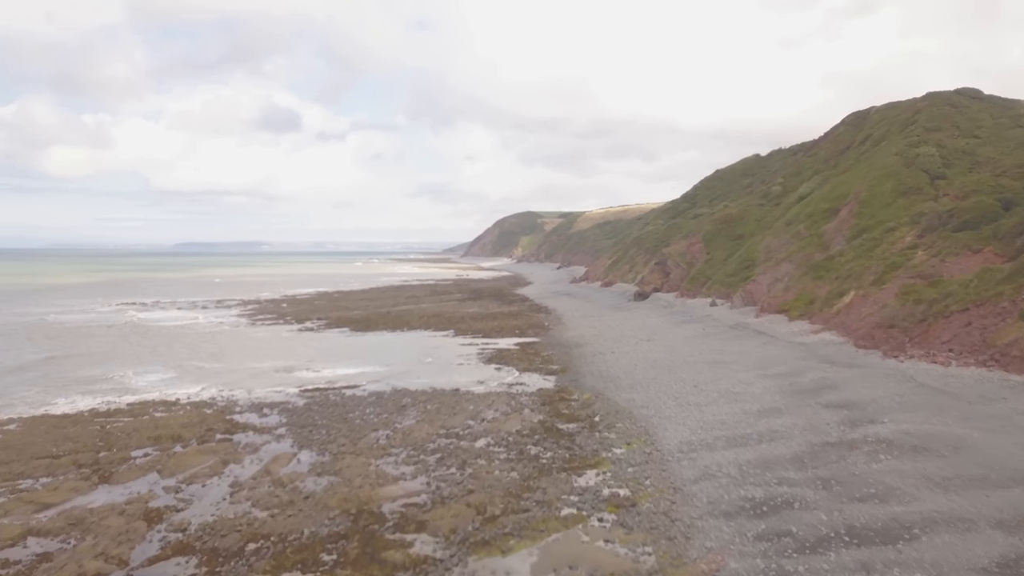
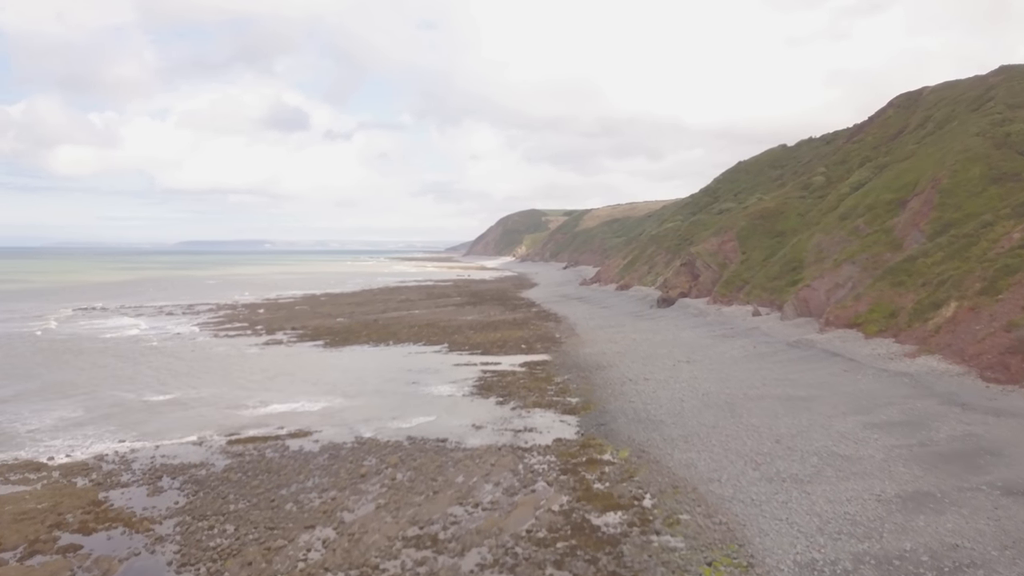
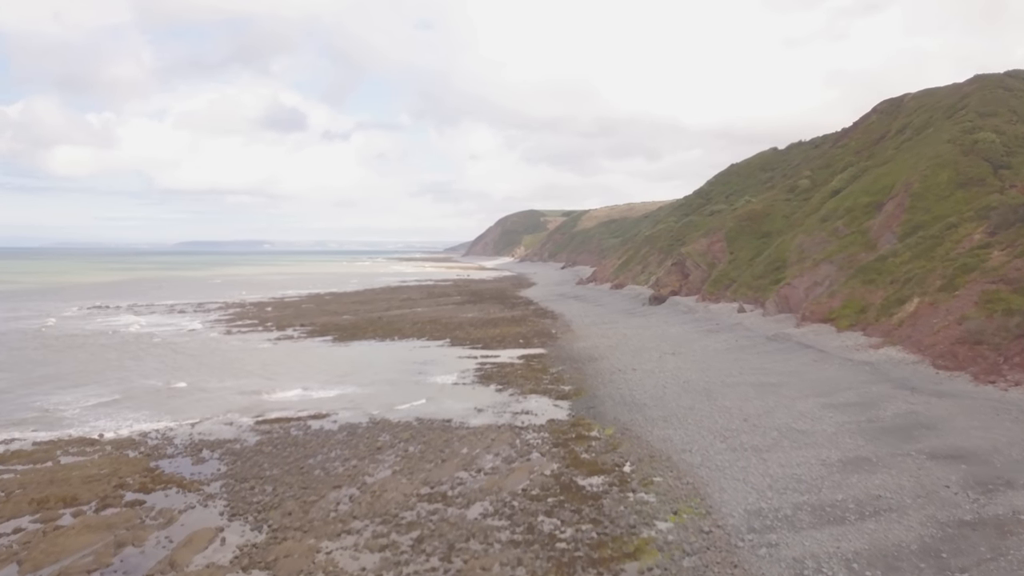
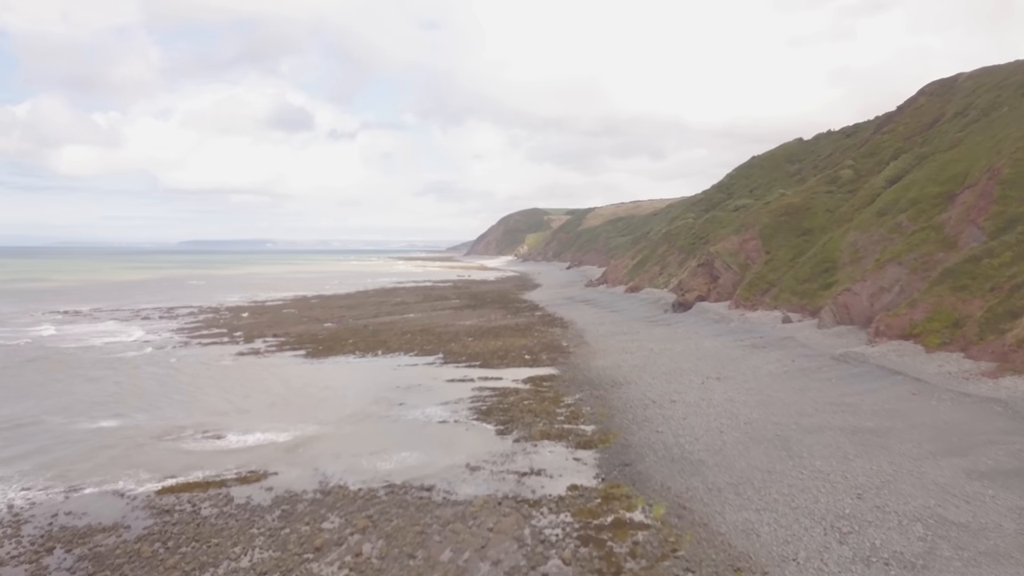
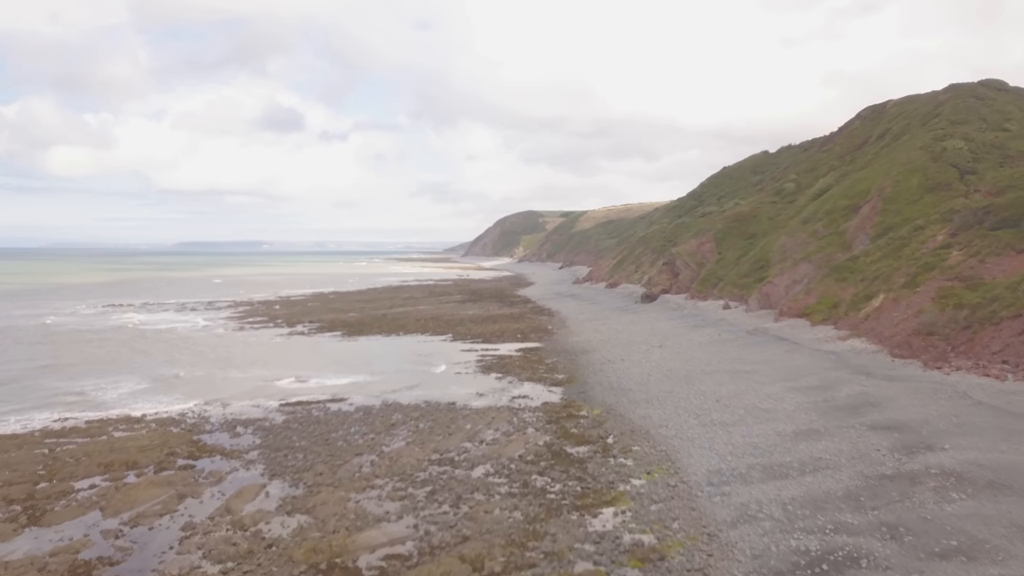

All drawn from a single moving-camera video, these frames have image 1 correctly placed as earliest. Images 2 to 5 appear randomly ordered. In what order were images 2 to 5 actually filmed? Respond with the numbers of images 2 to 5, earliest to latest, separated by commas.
5, 3, 2, 4
